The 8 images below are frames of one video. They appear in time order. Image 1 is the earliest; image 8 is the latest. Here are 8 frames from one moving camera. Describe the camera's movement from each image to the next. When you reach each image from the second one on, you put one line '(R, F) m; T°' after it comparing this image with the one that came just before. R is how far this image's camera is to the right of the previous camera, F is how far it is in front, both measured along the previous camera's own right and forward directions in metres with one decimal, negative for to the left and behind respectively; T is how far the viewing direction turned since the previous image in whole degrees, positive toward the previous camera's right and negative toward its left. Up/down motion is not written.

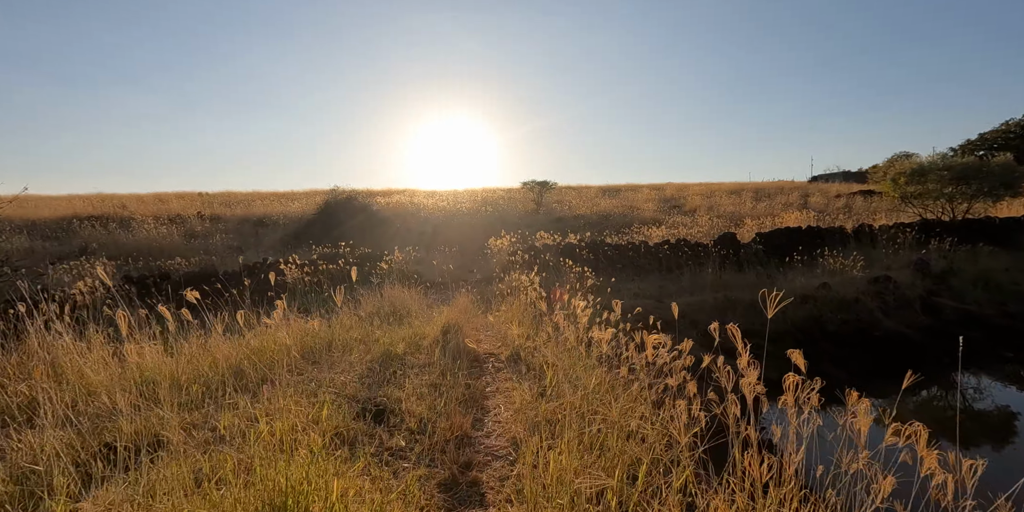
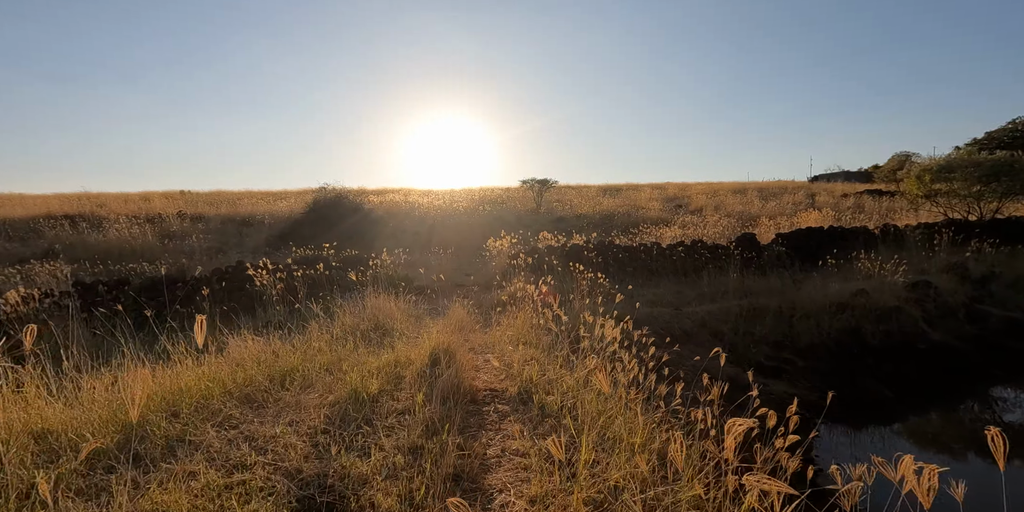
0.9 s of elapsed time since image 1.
(-0.1, +0.9) m; 0°
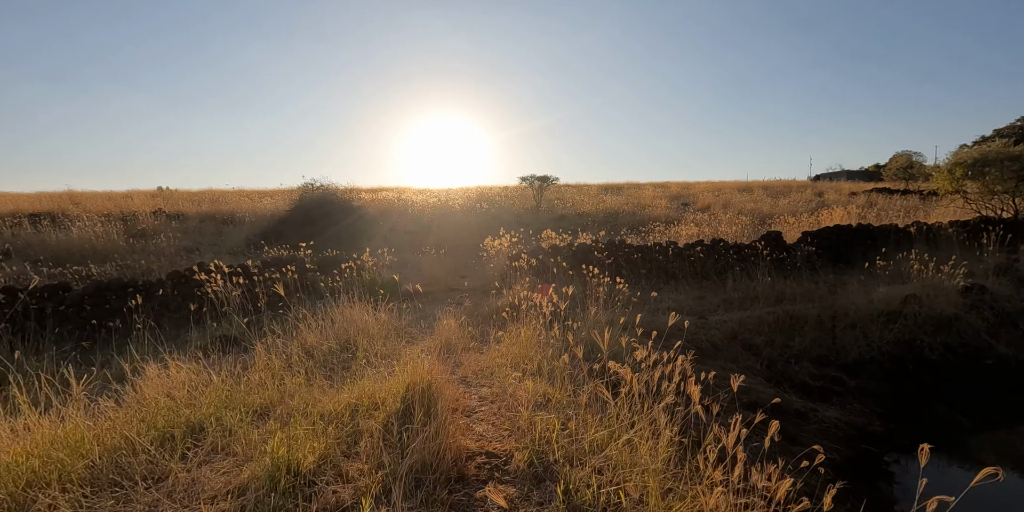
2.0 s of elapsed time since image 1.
(0.0, +1.0) m; 0°
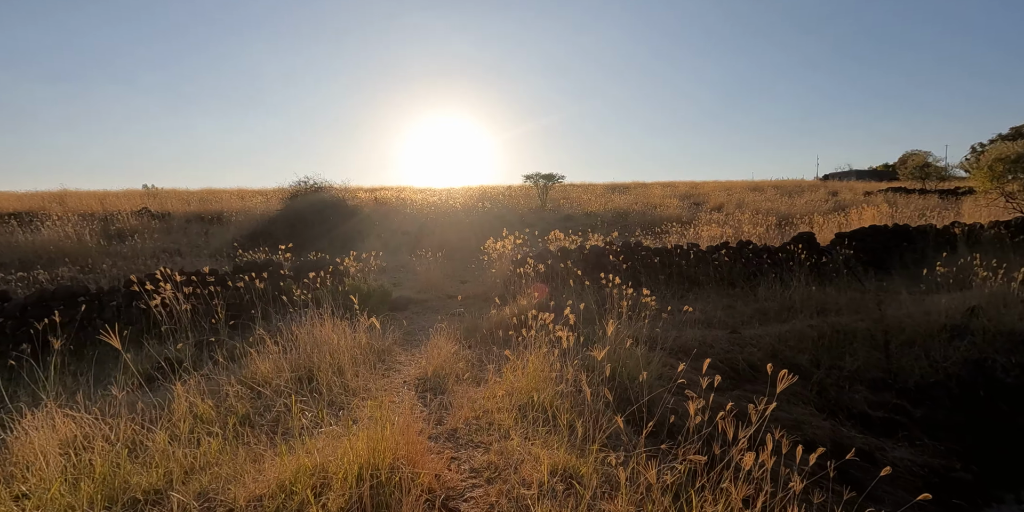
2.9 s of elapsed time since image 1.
(0.0, +0.9) m; -1°
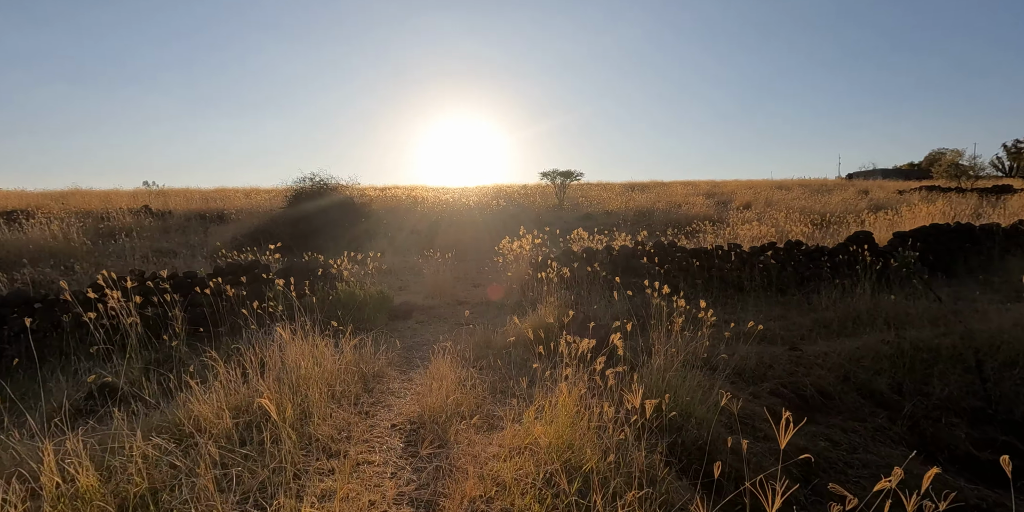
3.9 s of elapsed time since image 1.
(-0.1, +0.9) m; -2°
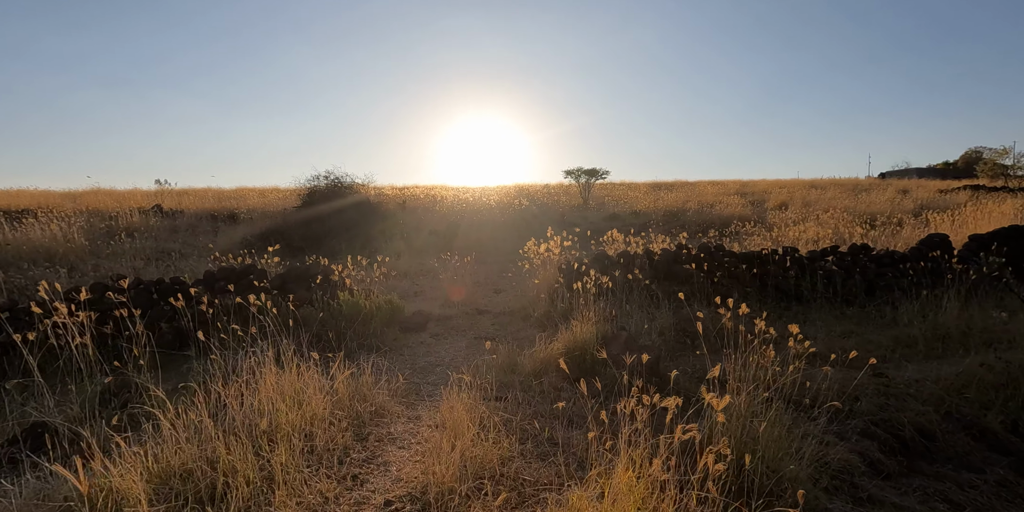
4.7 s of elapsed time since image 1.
(-0.1, +0.8) m; -2°
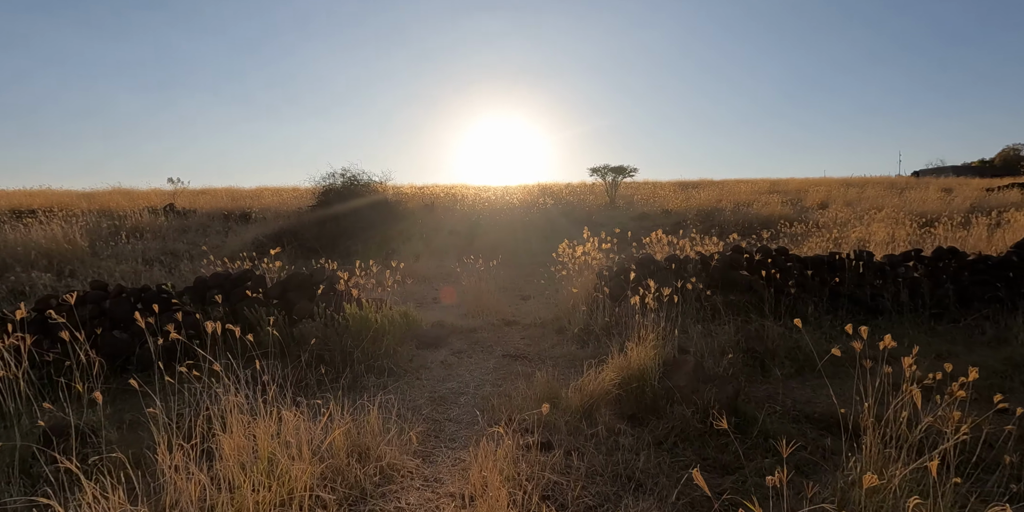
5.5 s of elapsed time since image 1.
(-0.2, +0.7) m; -2°
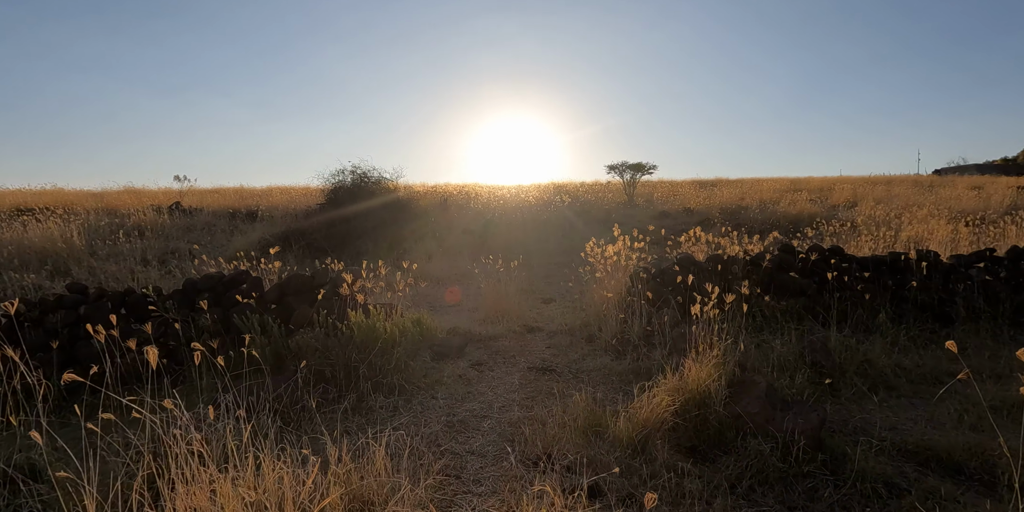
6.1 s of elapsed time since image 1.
(-0.1, +0.5) m; -1°
